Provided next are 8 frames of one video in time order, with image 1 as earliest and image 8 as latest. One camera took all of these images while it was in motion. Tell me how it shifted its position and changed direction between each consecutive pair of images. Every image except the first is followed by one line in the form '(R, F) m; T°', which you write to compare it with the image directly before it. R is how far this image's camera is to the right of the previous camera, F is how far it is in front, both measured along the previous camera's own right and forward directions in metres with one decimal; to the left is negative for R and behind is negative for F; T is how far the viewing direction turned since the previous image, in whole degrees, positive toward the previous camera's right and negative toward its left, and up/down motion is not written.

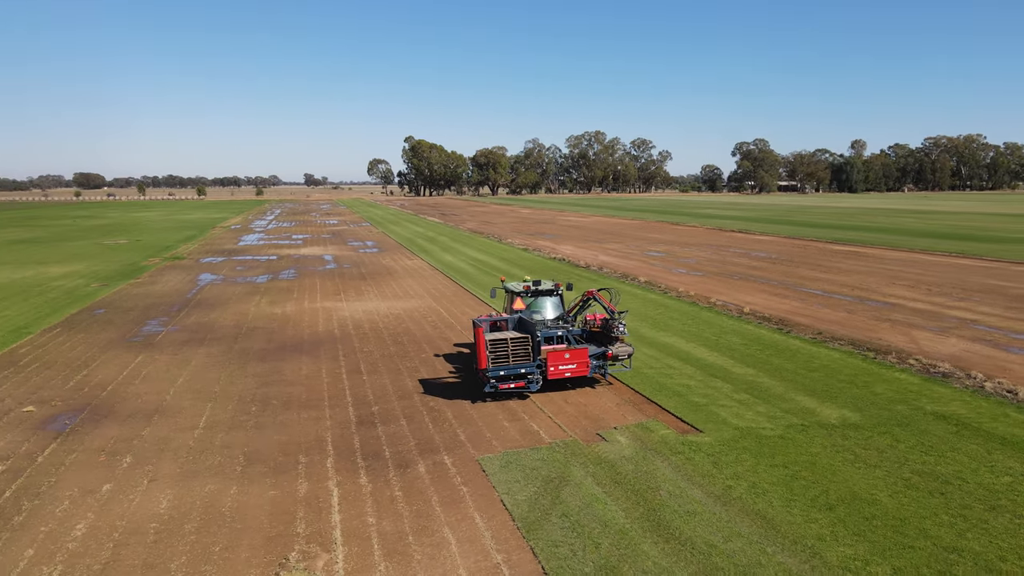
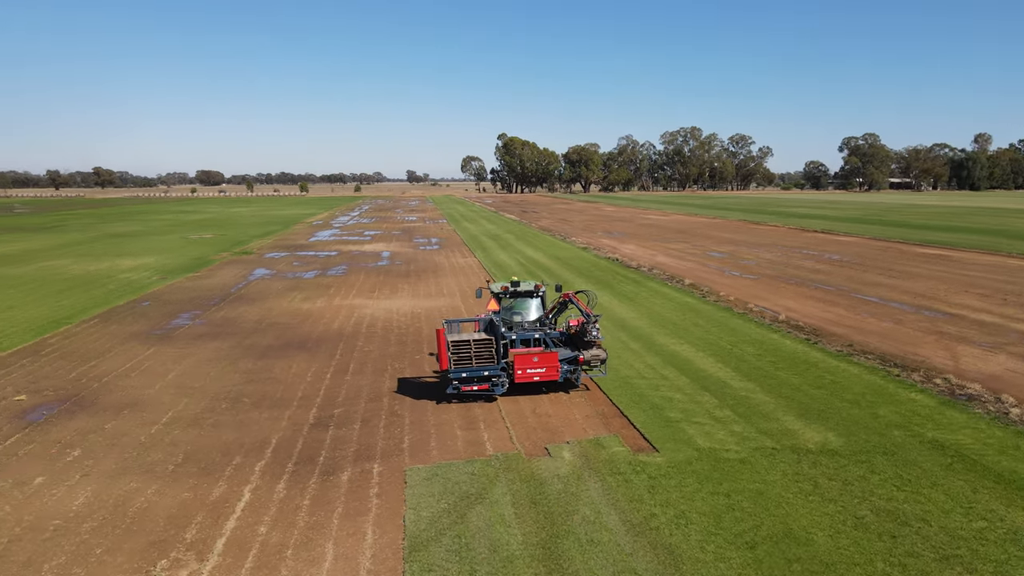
(+2.3, +0.6) m; -7°
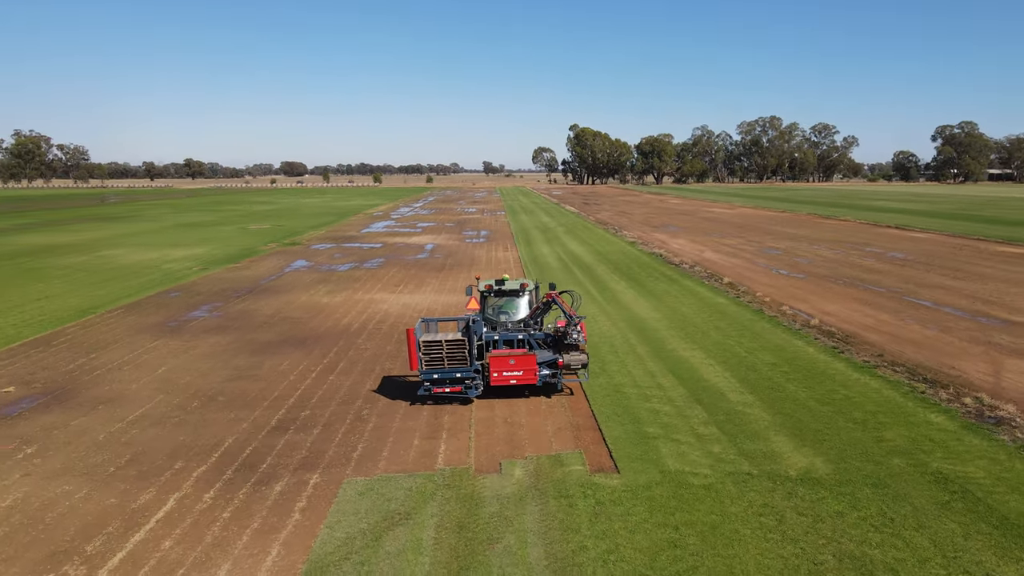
(+1.7, +0.8) m; -6°
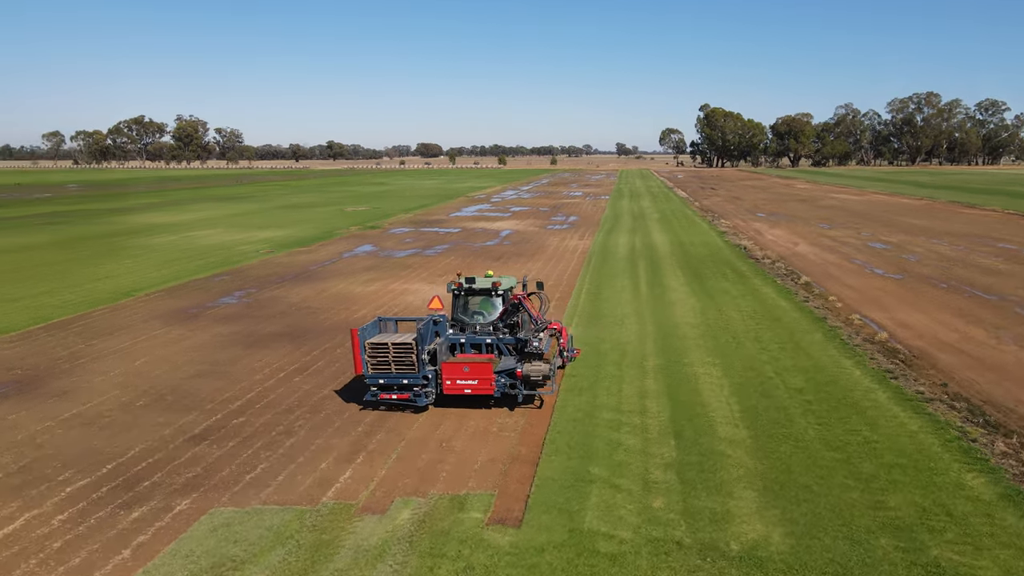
(+2.7, +1.9) m; -10°
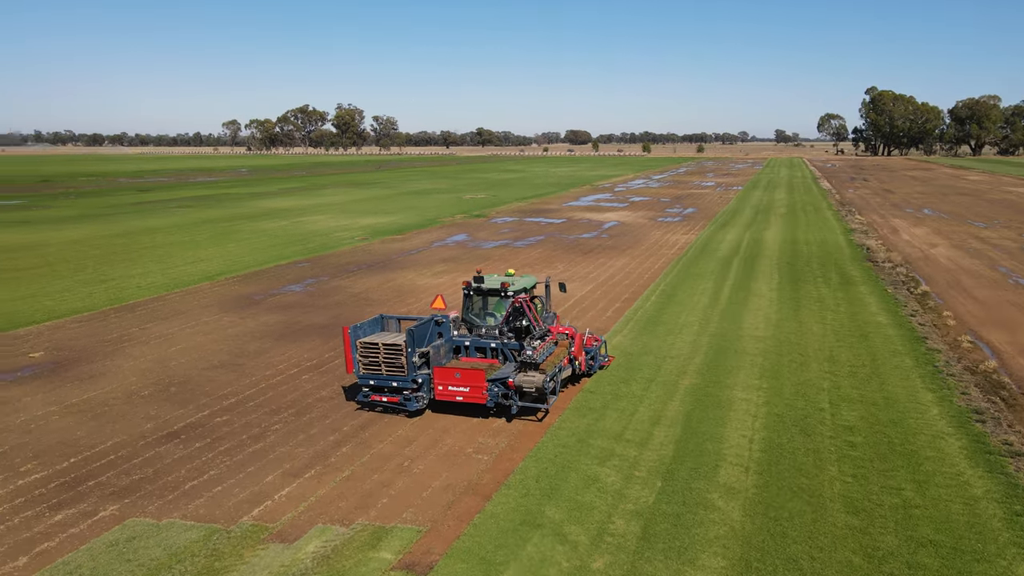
(+2.2, +1.4) m; -11°
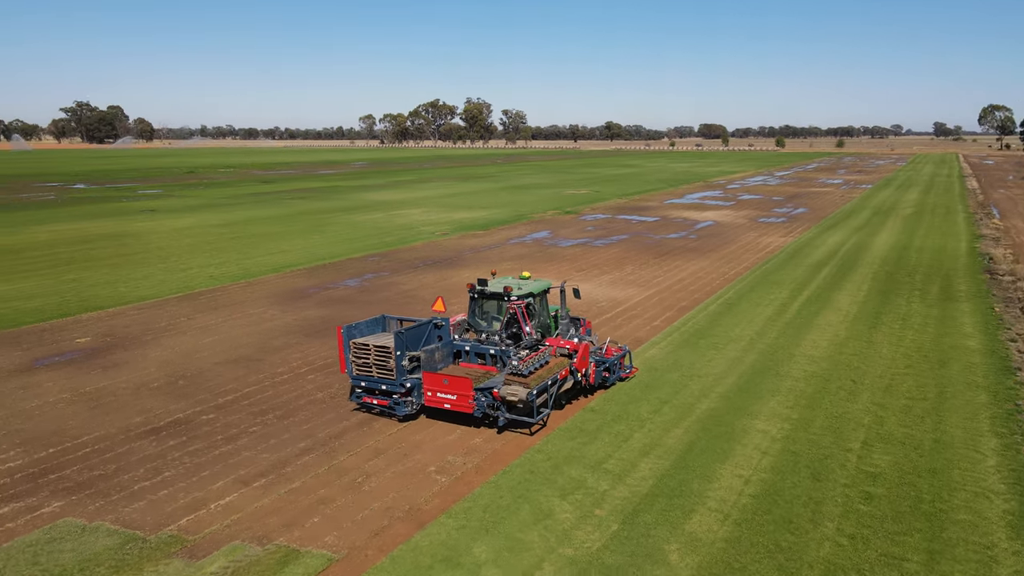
(+2.0, +1.0) m; -10°
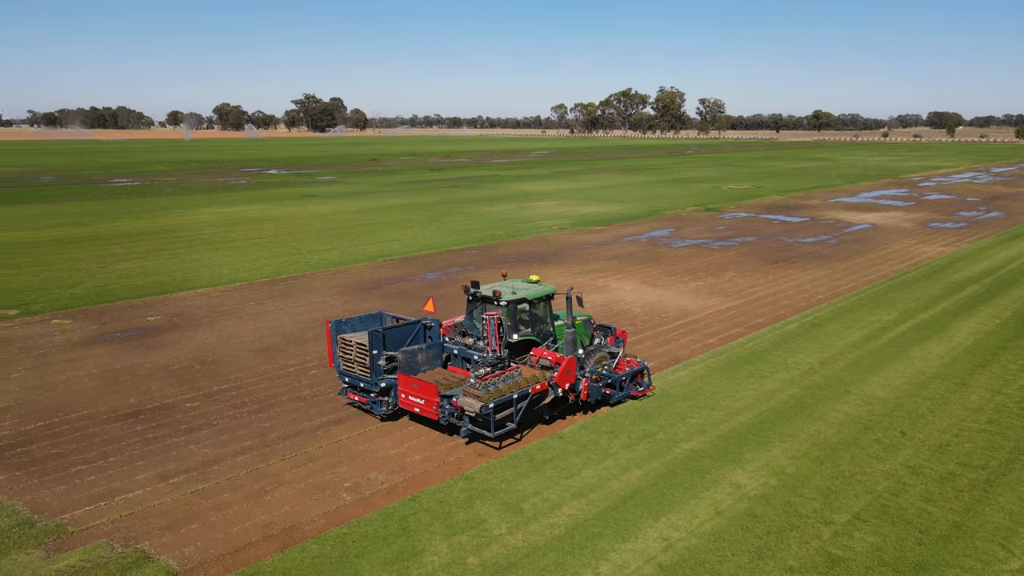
(+3.2, +1.3) m; -14°
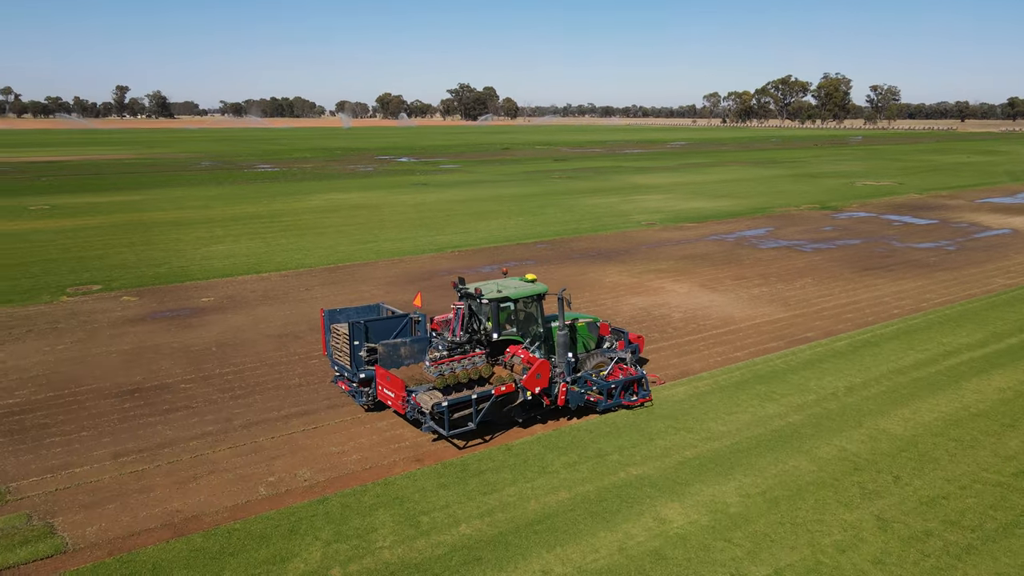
(+2.6, +0.7) m; -11°
